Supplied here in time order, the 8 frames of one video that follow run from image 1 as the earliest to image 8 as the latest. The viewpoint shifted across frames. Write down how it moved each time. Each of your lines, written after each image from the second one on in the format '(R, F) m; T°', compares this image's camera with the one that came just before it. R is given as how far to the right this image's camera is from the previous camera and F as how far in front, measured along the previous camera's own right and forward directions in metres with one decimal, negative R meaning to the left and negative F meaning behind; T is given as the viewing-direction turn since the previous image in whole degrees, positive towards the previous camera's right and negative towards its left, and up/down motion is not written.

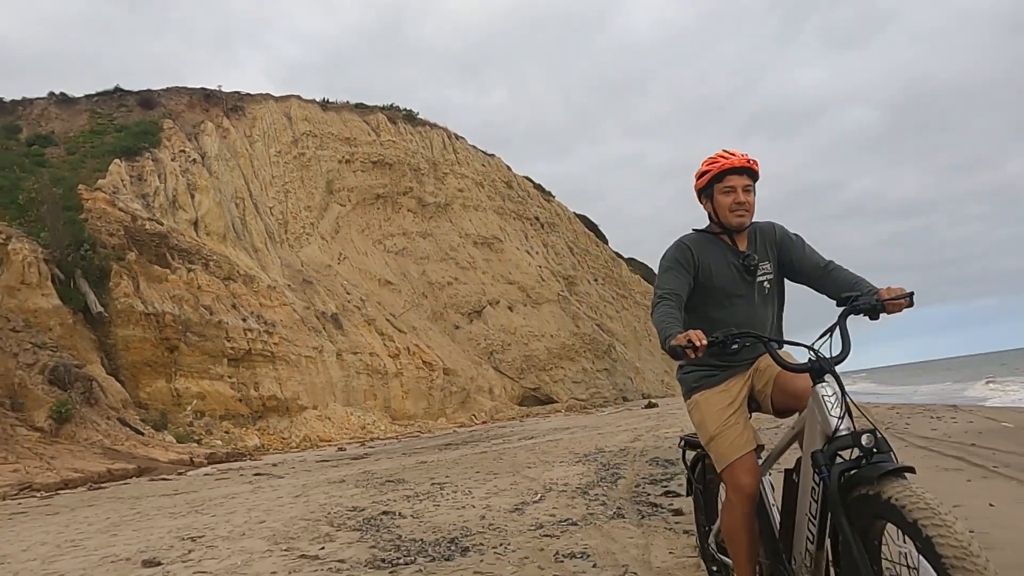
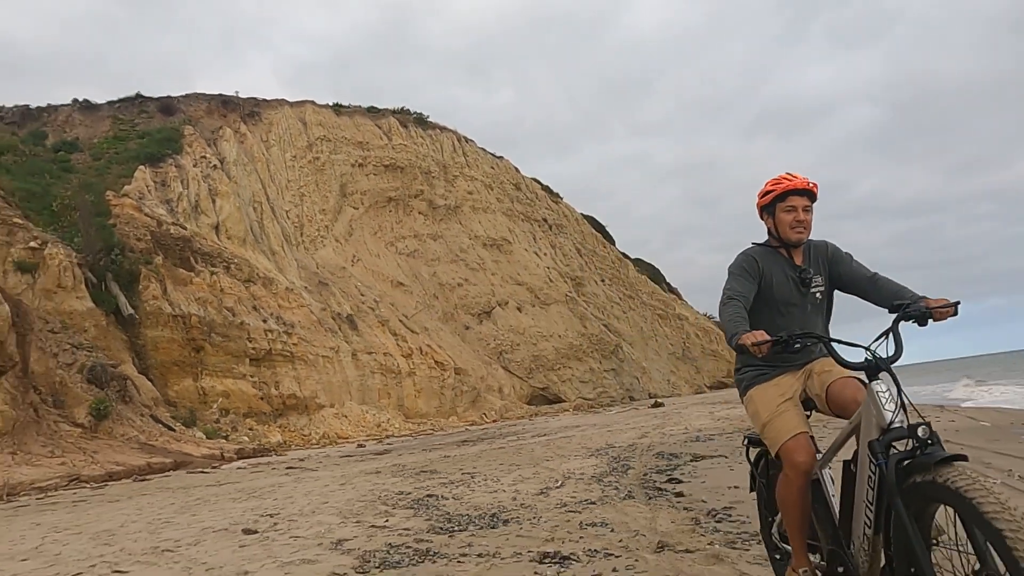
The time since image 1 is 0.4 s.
(-0.1, -0.5) m; -1°
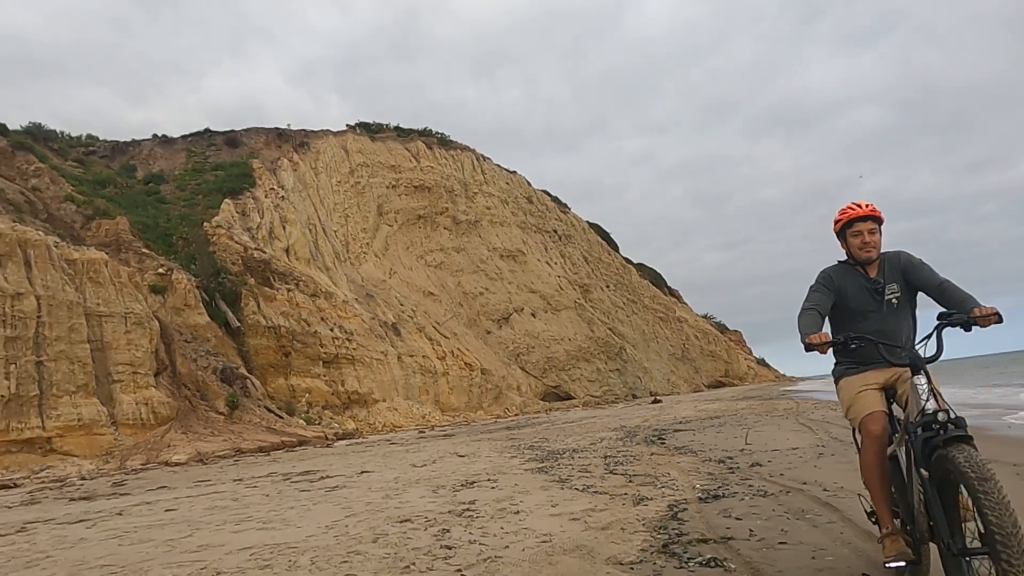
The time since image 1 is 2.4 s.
(-0.6, -3.0) m; 0°
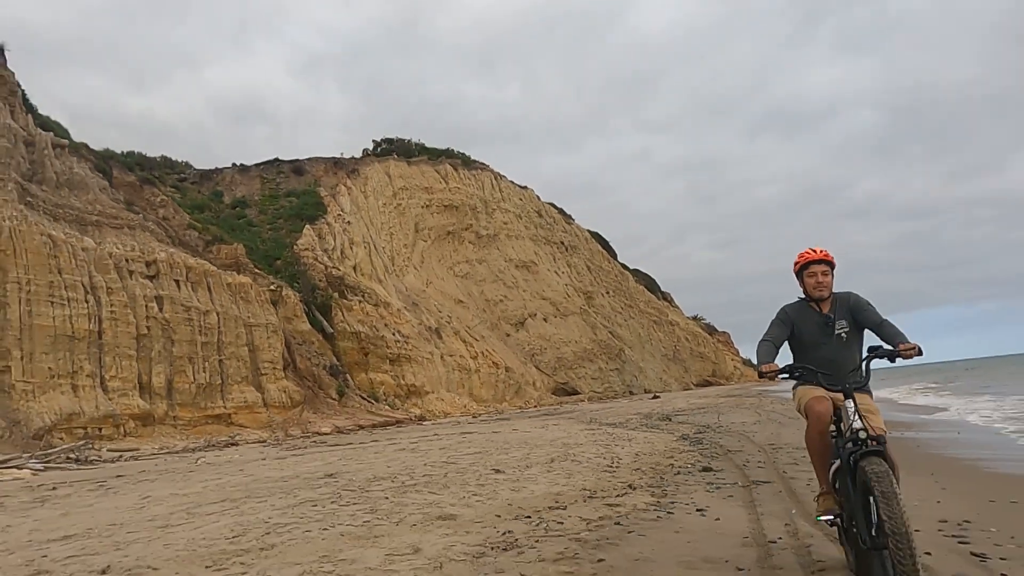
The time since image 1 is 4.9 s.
(-1.2, -4.2) m; +1°
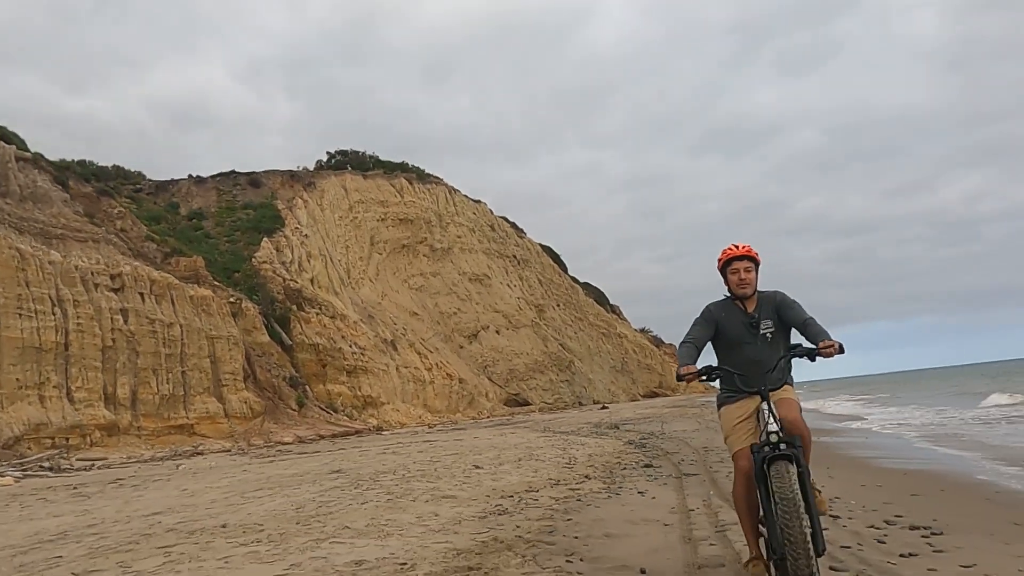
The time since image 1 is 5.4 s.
(-0.2, -0.8) m; +4°
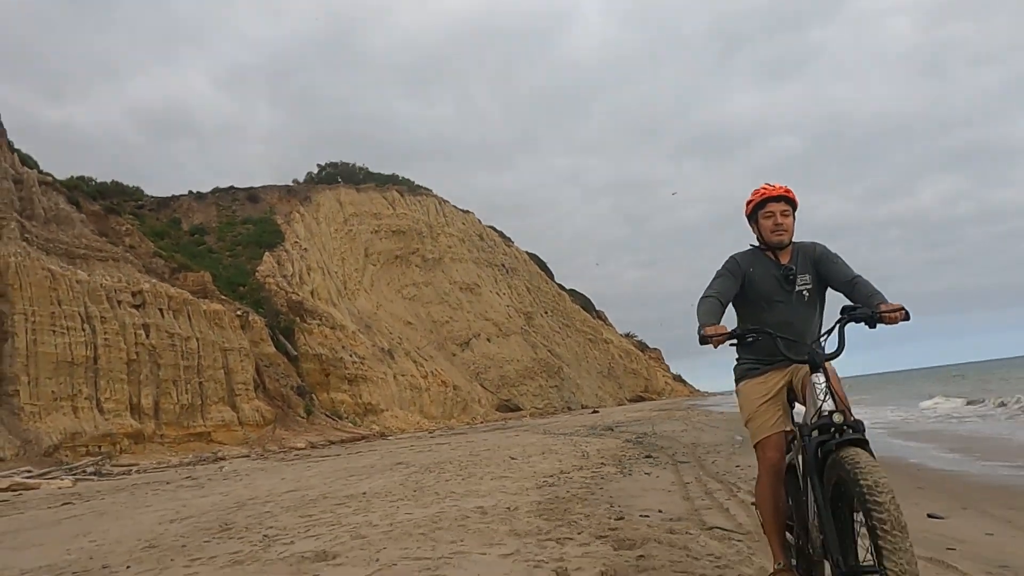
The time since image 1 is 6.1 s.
(-0.3, -1.0) m; +1°
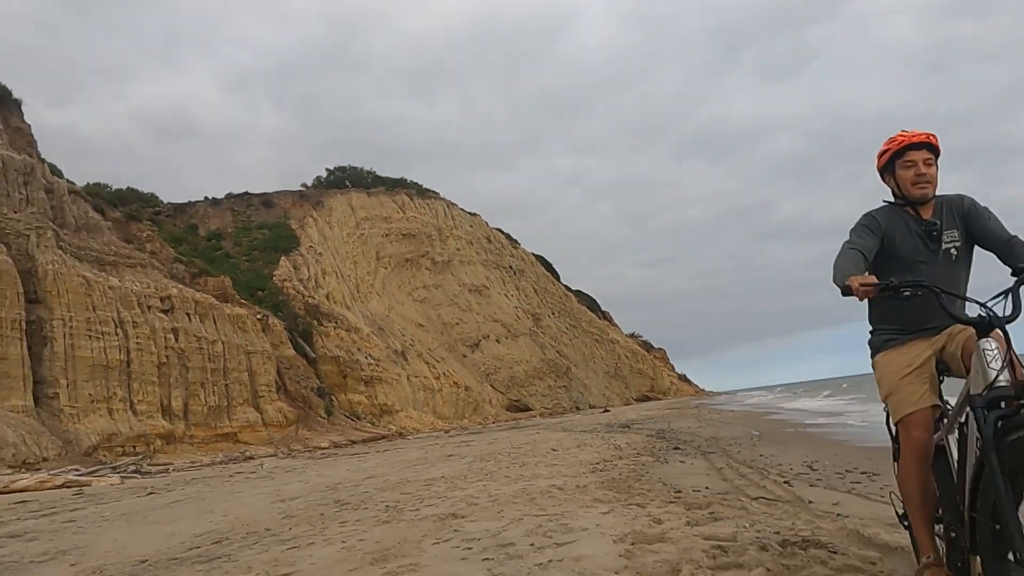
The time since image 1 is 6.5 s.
(-0.3, -0.5) m; 0°
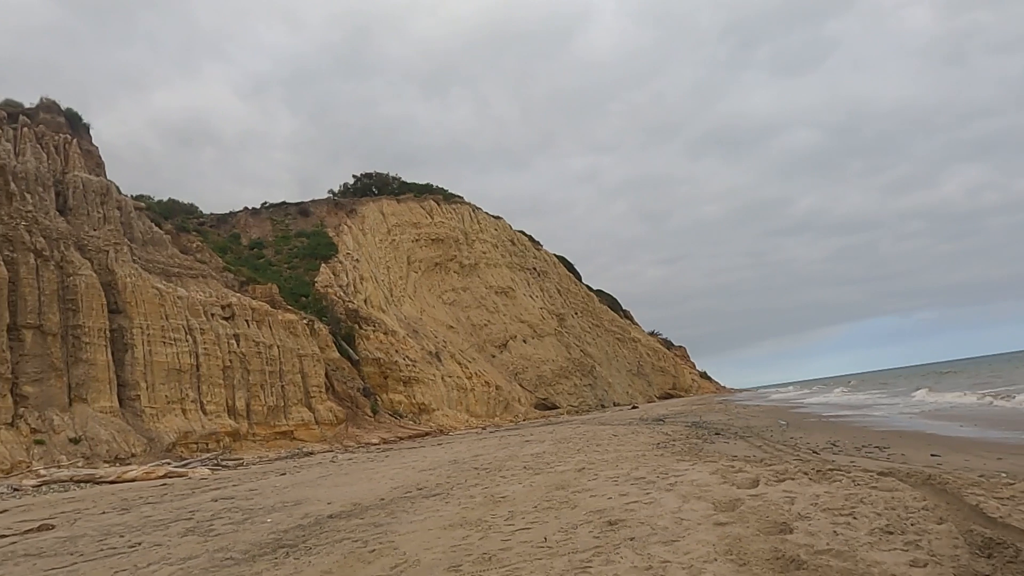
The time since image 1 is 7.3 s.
(-0.4, -1.0) m; -1°
